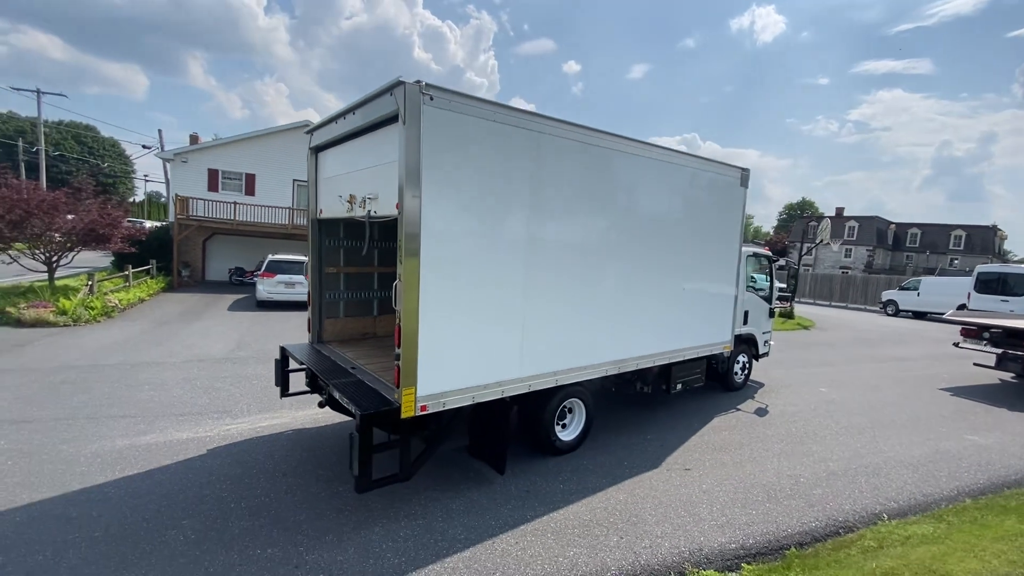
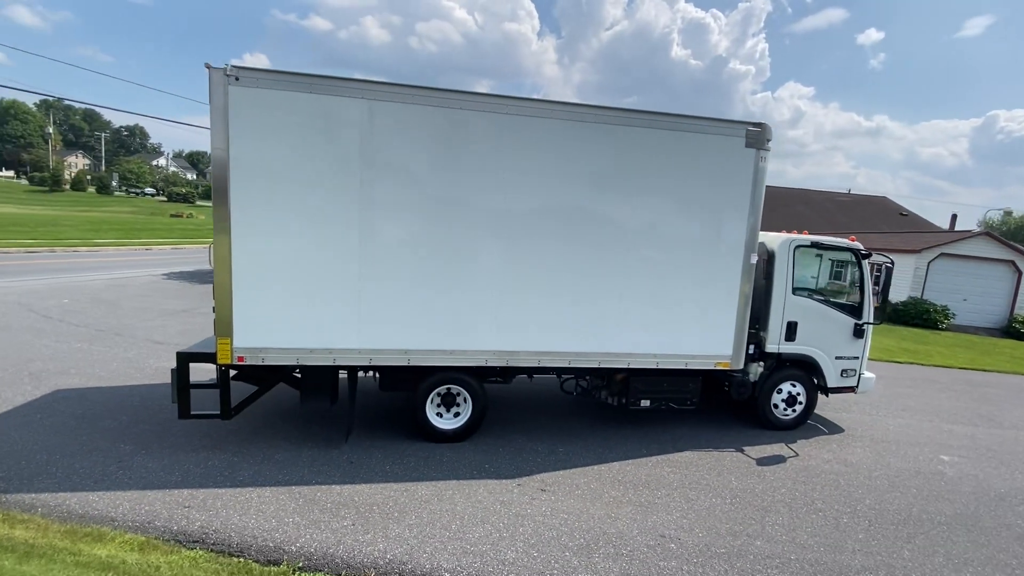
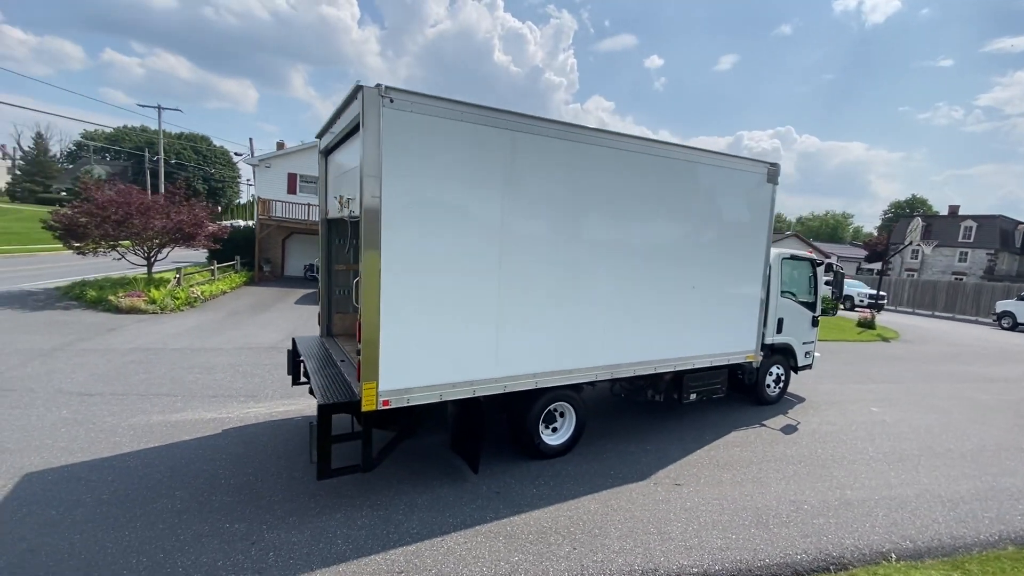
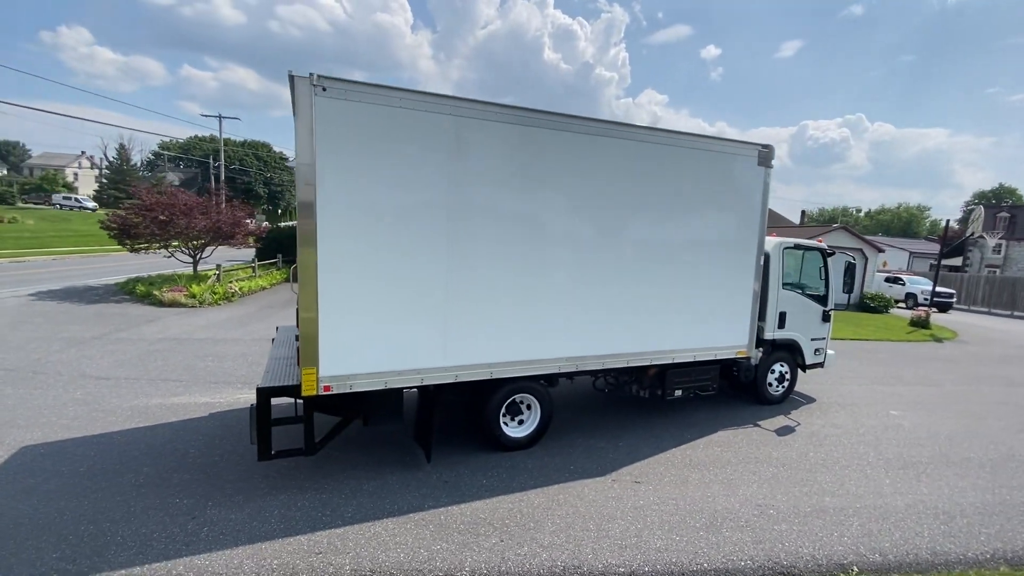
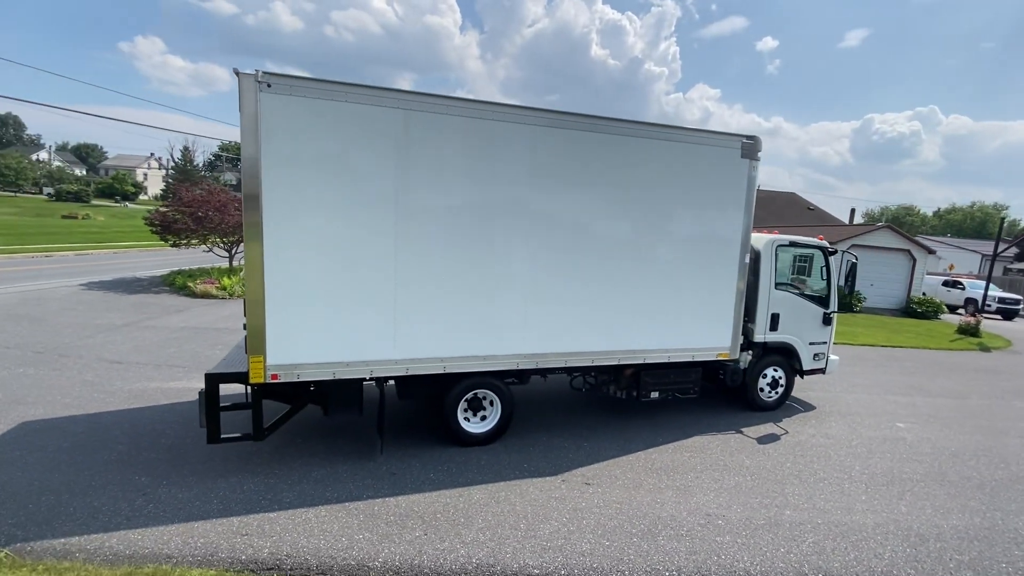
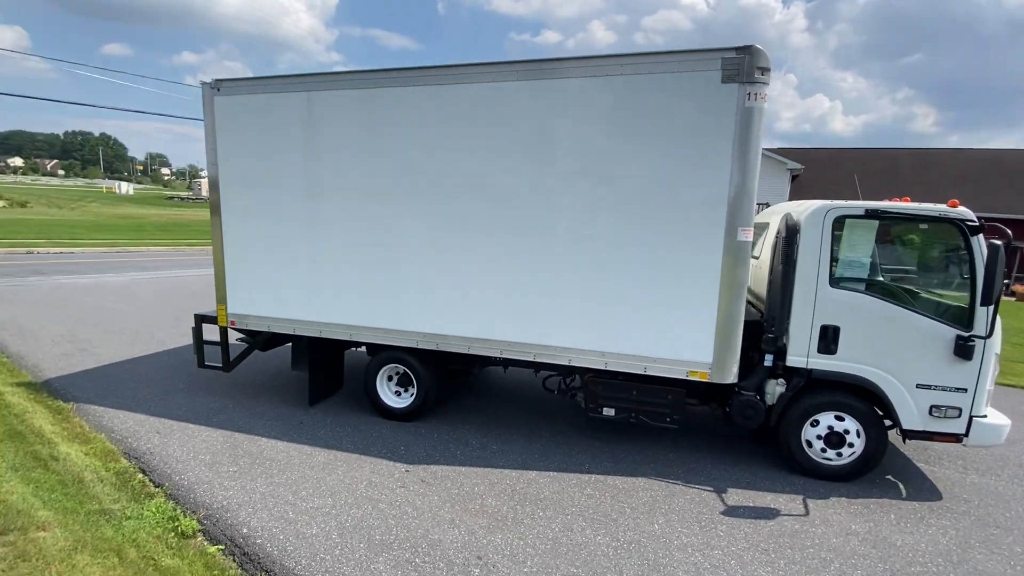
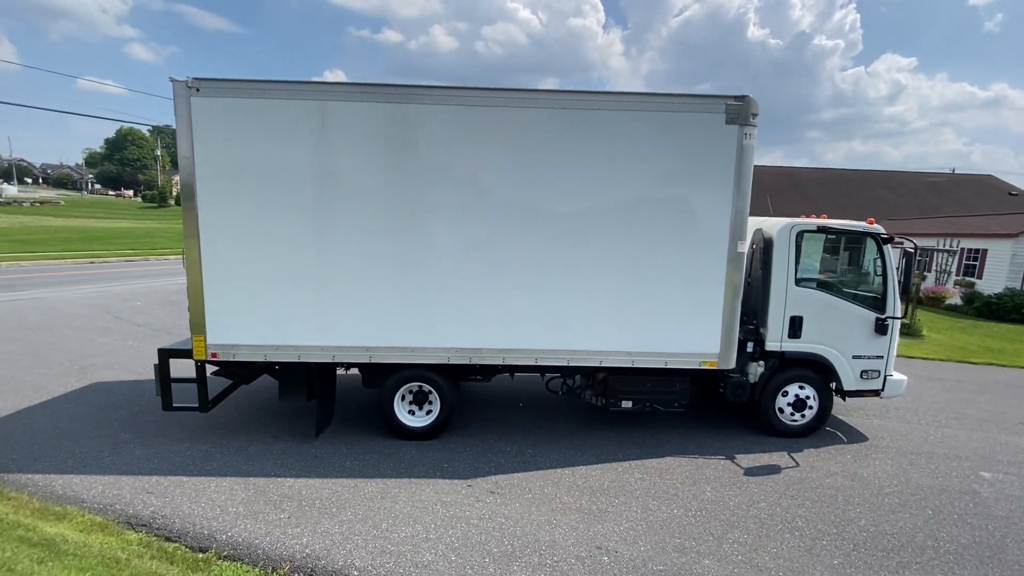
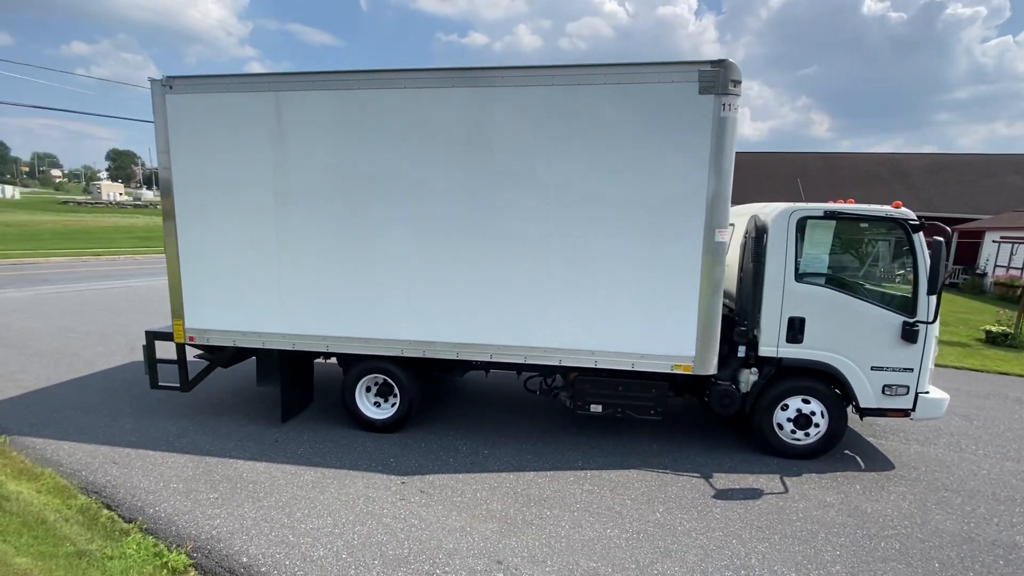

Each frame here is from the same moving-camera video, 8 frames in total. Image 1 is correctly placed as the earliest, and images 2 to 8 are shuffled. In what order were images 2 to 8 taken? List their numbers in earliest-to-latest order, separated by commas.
3, 4, 5, 2, 7, 8, 6
